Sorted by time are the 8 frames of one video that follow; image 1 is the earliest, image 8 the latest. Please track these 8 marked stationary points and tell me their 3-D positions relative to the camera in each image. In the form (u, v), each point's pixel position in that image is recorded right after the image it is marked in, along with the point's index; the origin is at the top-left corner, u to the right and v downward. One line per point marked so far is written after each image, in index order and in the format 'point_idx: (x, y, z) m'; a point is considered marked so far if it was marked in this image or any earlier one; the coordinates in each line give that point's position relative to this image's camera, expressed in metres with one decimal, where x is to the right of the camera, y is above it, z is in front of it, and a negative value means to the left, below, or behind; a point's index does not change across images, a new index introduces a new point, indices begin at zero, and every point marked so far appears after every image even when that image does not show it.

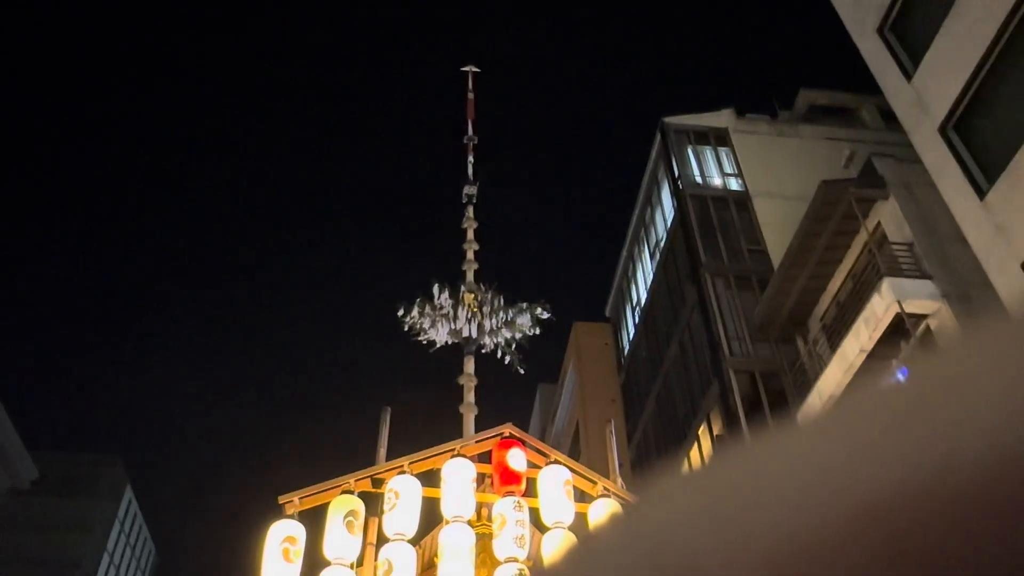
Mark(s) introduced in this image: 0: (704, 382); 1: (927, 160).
0: (+4.2, -2.0, +17.9) m
1: (+6.7, +2.1, +12.9) m
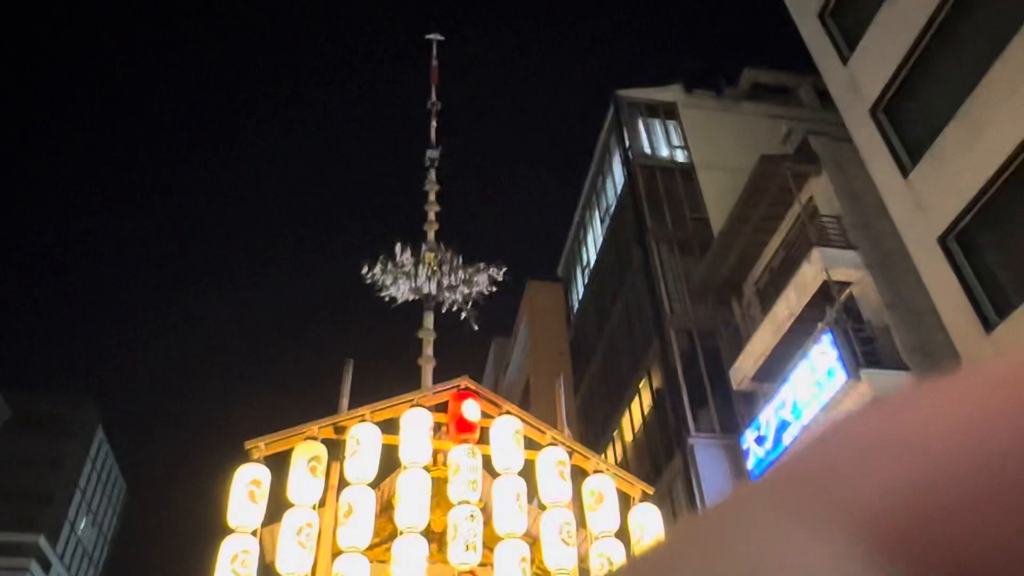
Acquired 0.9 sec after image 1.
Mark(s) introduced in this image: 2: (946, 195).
0: (+3.2, -1.2, +18.9) m
1: (+6.0, +2.6, +13.9) m
2: (+6.5, +1.4, +11.8) m
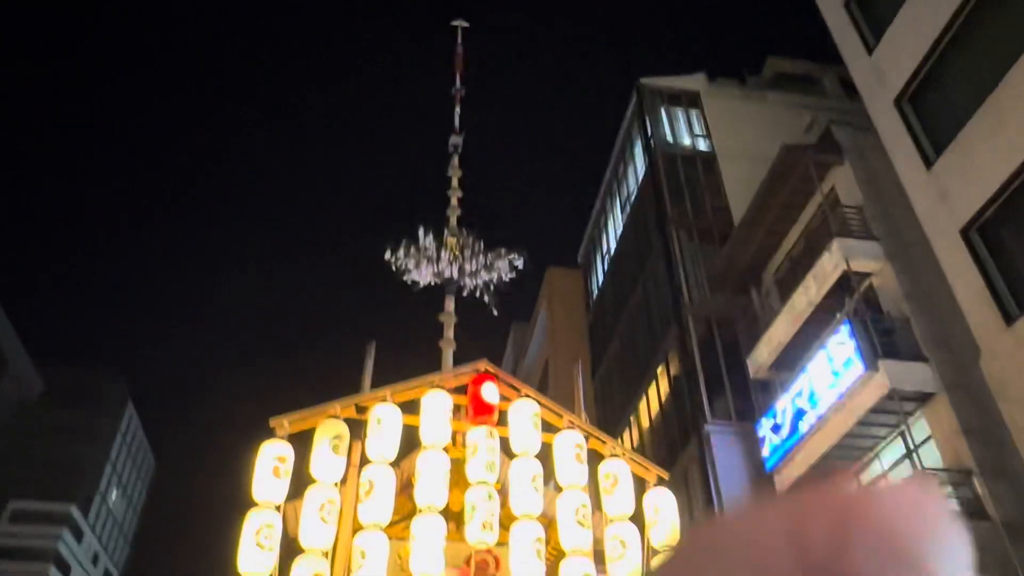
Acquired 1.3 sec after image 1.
0: (+3.6, -0.9, +19.0) m
1: (+6.4, +2.7, +13.8) m
2: (+6.8, +1.5, +11.8) m
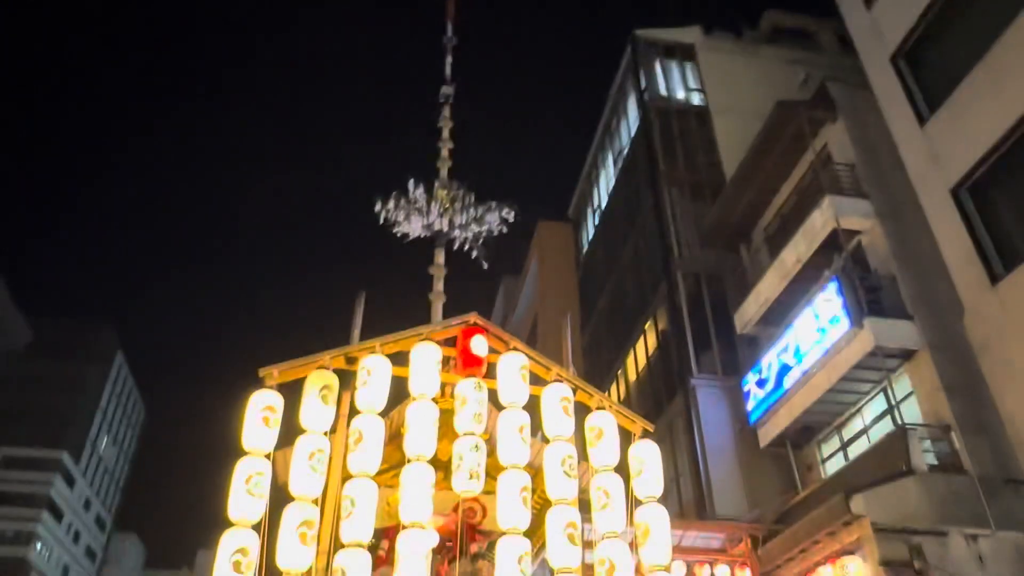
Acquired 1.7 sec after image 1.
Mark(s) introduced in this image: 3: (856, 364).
0: (+3.4, +0.2, +19.1) m
1: (+6.3, +3.5, +13.7) m
2: (+6.7, +2.1, +11.8) m
3: (+5.3, -1.2, +12.2) m
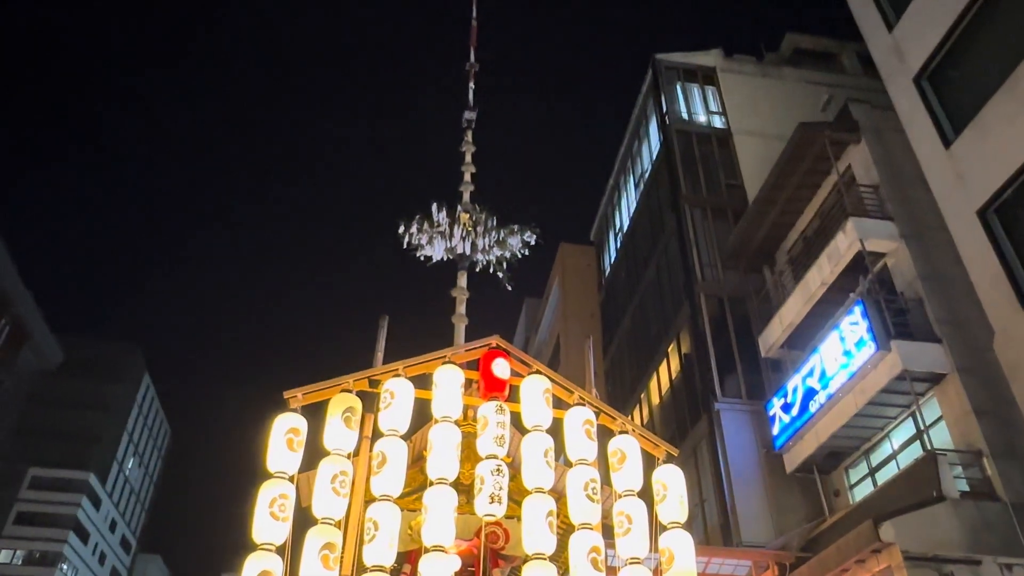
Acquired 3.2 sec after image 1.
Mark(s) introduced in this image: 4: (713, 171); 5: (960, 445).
0: (+3.9, -0.4, +19.0) m
1: (+6.6, +3.1, +13.6) m
2: (+7.0, +1.8, +11.7) m
3: (+5.6, -1.5, +12.1) m
4: (+5.0, +2.9, +20.0) m
5: (+6.8, -2.4, +12.0) m
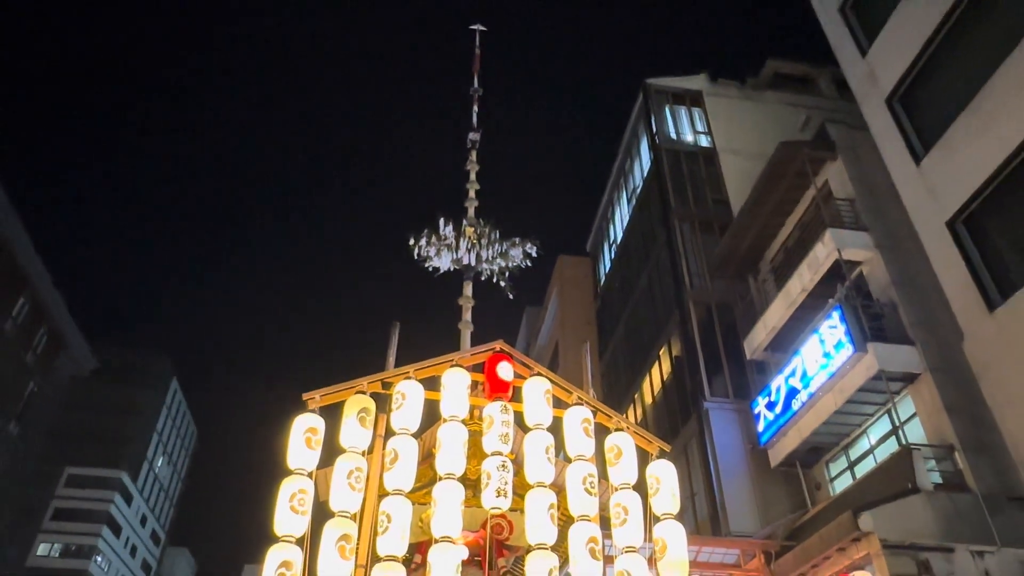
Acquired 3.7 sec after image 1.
0: (+4.0, -0.6, +19.9) m
1: (+6.7, +3.0, +14.6) m
2: (+7.0, +1.7, +12.6) m
3: (+5.7, -1.6, +13.0) m
4: (+5.1, +2.7, +21.0) m
5: (+6.8, -2.5, +12.9) m
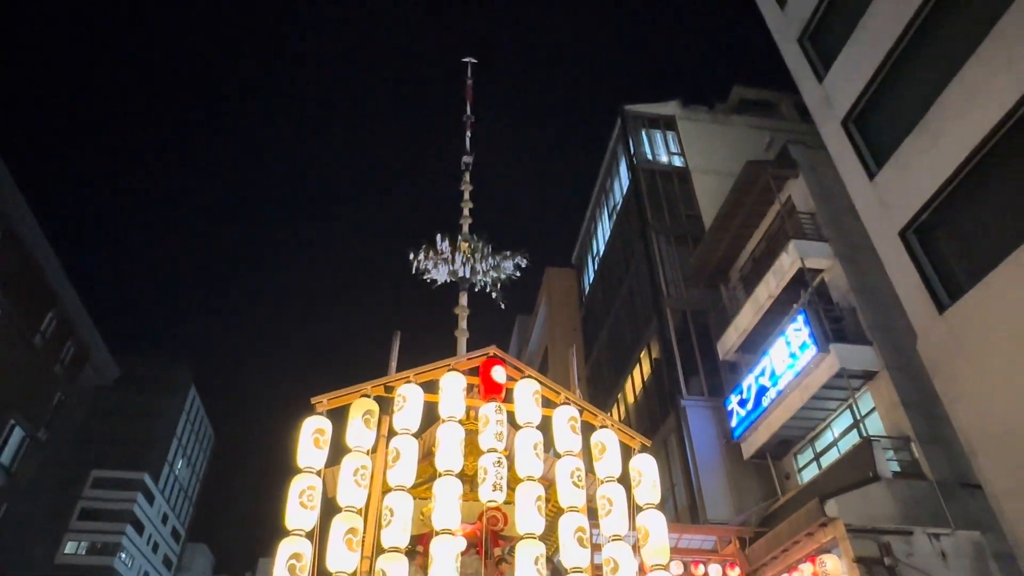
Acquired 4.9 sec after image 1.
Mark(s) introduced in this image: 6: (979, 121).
0: (+3.8, -0.9, +21.1) m
1: (+6.5, +2.8, +15.9) m
2: (+6.8, +1.6, +13.9) m
3: (+5.5, -1.7, +14.1) m
4: (+4.9, +2.4, +22.3) m
5: (+6.7, -2.6, +14.1) m
6: (+7.1, +2.5, +11.9) m
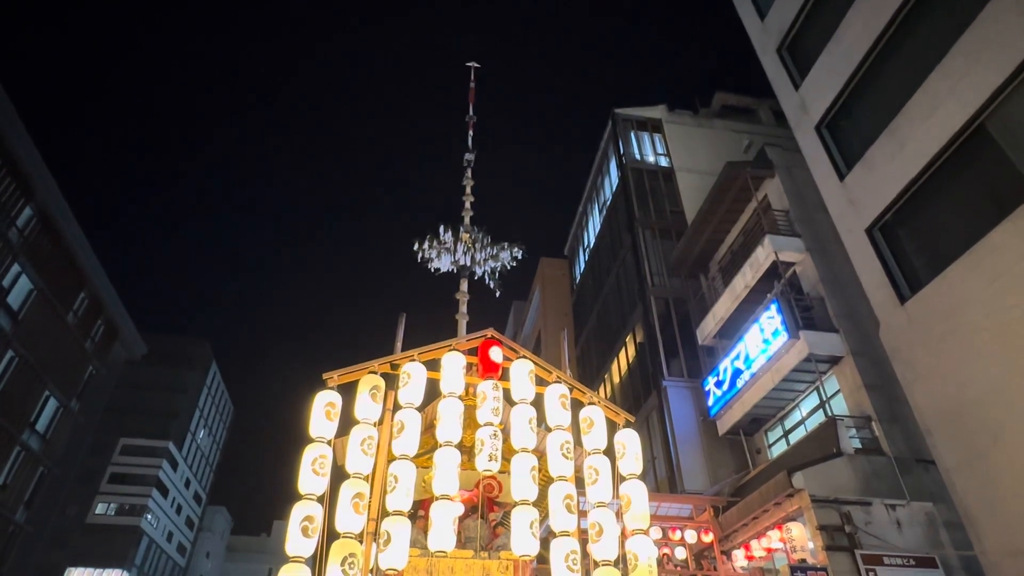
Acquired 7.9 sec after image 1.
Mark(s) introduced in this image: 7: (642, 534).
0: (+3.8, -0.7, +22.4) m
1: (+6.4, +3.0, +17.2) m
2: (+6.8, +1.8, +15.2) m
3: (+5.5, -1.5, +15.4) m
4: (+4.8, +2.6, +23.5) m
5: (+6.6, -2.4, +15.4) m
6: (+7.0, +2.6, +13.1) m
7: (+2.2, -4.3, +13.9) m
